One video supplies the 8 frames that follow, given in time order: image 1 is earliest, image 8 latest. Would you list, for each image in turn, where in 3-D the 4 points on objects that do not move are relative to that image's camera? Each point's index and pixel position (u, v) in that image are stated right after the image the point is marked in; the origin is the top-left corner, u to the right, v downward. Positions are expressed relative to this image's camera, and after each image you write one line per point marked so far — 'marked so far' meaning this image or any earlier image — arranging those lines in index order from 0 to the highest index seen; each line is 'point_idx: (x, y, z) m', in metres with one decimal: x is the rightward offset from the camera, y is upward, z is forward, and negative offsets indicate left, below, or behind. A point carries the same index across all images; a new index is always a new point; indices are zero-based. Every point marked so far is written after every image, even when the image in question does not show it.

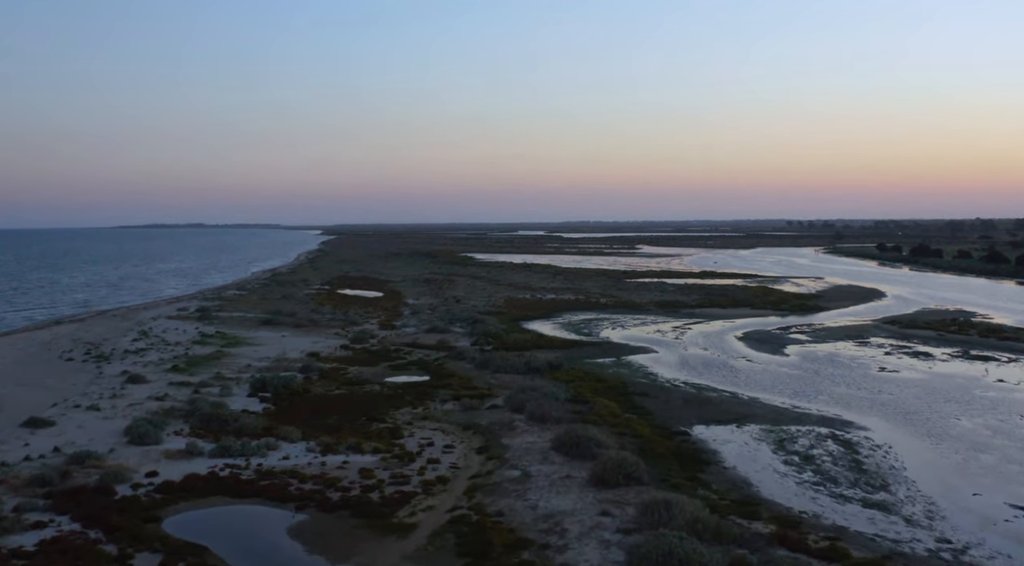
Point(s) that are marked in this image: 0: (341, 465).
0: (-3.5, -3.7, +16.5) m
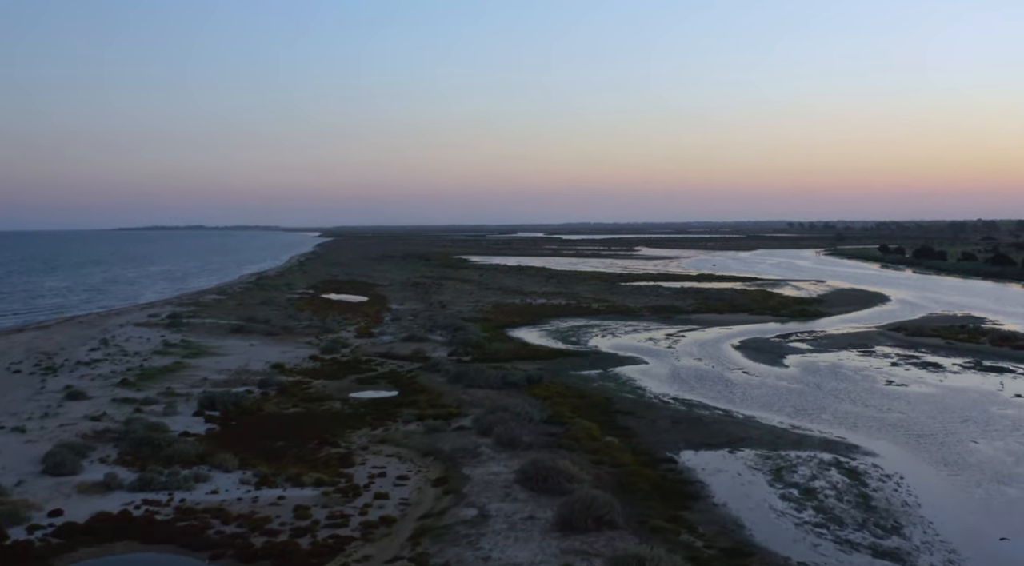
0: (-4.2, -3.9, +14.4) m
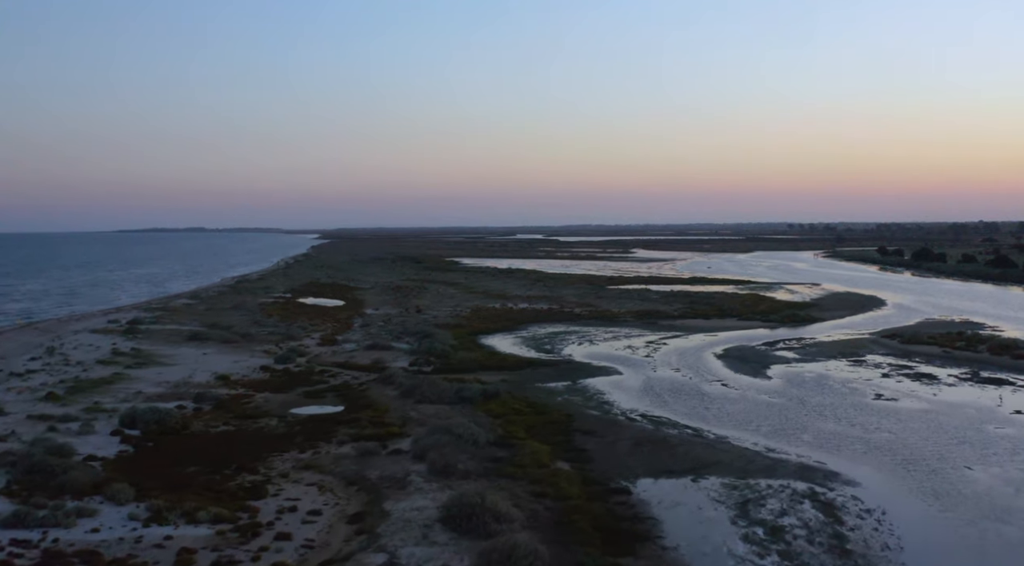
0: (-5.4, -4.0, +12.5) m
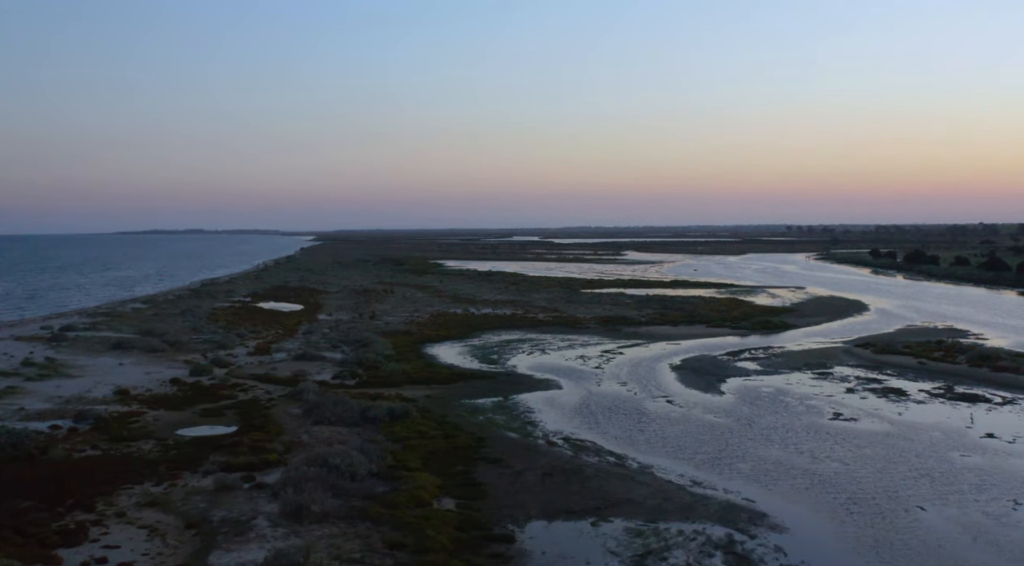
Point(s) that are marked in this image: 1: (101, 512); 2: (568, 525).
0: (-7.5, -4.1, +10.2) m
1: (-7.0, -3.9, +13.9) m
2: (+0.9, -3.8, +13.0) m
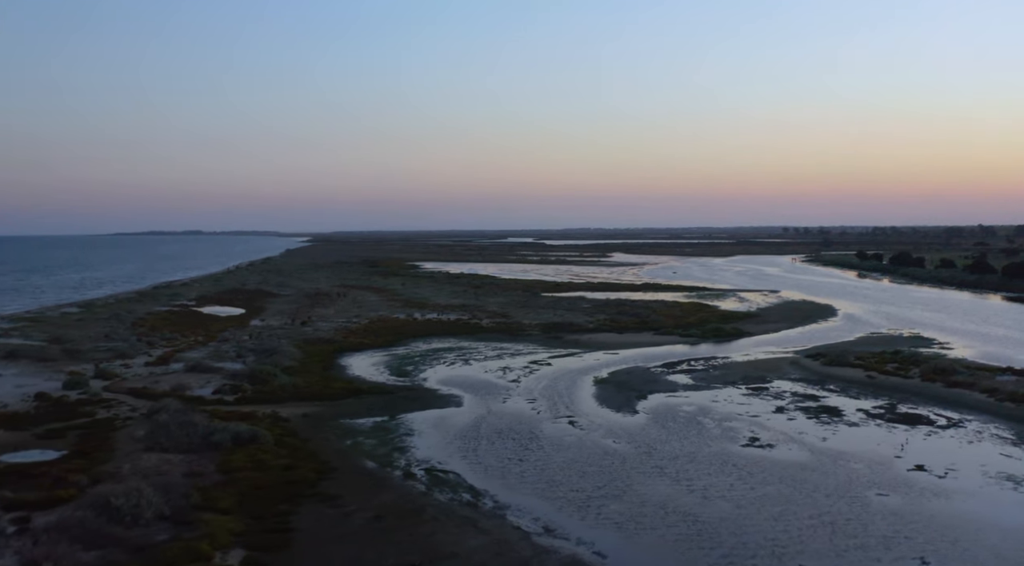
0: (-10.4, -4.2, +7.8) m
1: (-9.8, -4.0, +11.5) m
2: (-1.9, -4.0, +10.5) m
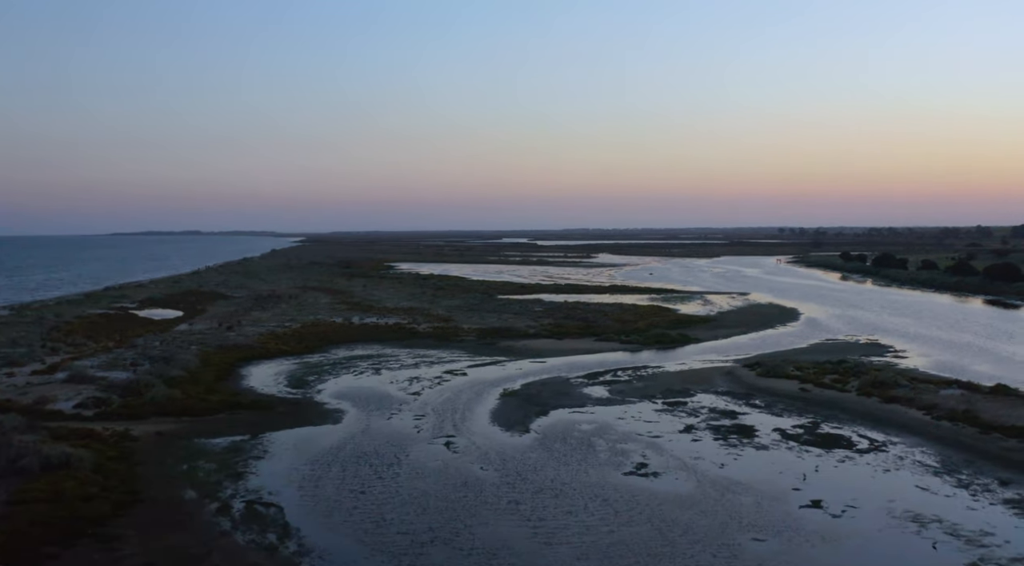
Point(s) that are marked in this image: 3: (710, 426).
0: (-13.2, -4.3, +5.8) m
1: (-12.6, -4.0, +9.4) m
2: (-4.7, -4.0, +8.4) m
3: (+4.4, -3.2, +18.2) m
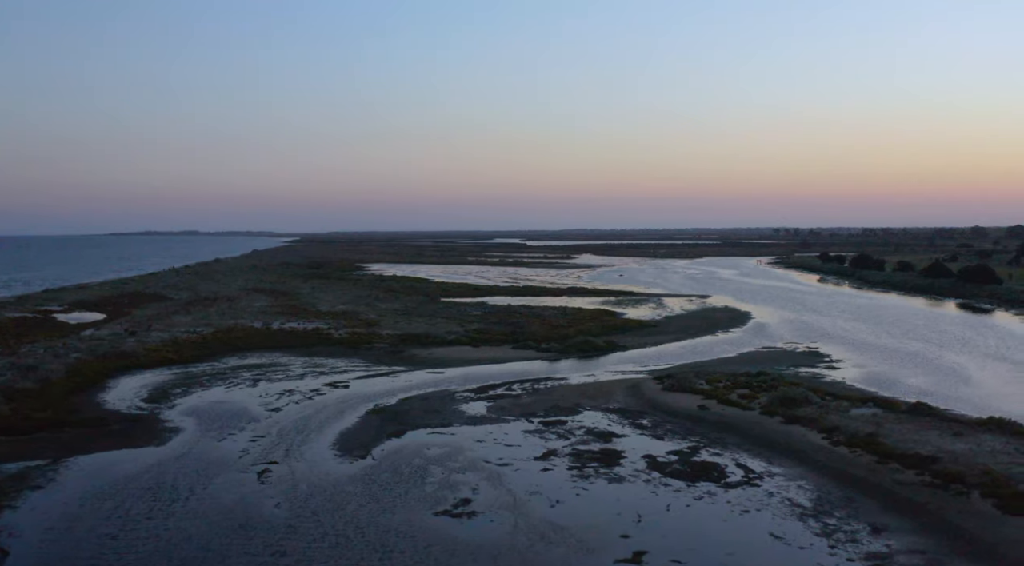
0: (-16.4, -4.4, +3.6) m
1: (-15.8, -4.1, +7.2) m
2: (-7.9, -4.1, +6.2) m
3: (+1.2, -3.3, +15.9) m
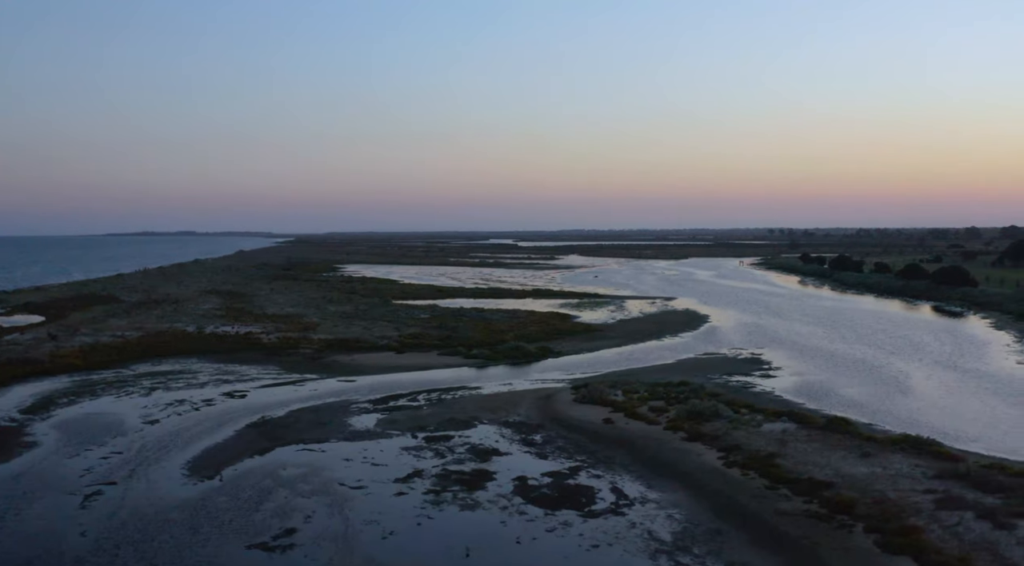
0: (-18.9, -4.4, +2.3) m
1: (-18.3, -4.2, +5.9) m
2: (-10.4, -4.2, +4.9) m
3: (-1.2, -3.4, +14.5) m
